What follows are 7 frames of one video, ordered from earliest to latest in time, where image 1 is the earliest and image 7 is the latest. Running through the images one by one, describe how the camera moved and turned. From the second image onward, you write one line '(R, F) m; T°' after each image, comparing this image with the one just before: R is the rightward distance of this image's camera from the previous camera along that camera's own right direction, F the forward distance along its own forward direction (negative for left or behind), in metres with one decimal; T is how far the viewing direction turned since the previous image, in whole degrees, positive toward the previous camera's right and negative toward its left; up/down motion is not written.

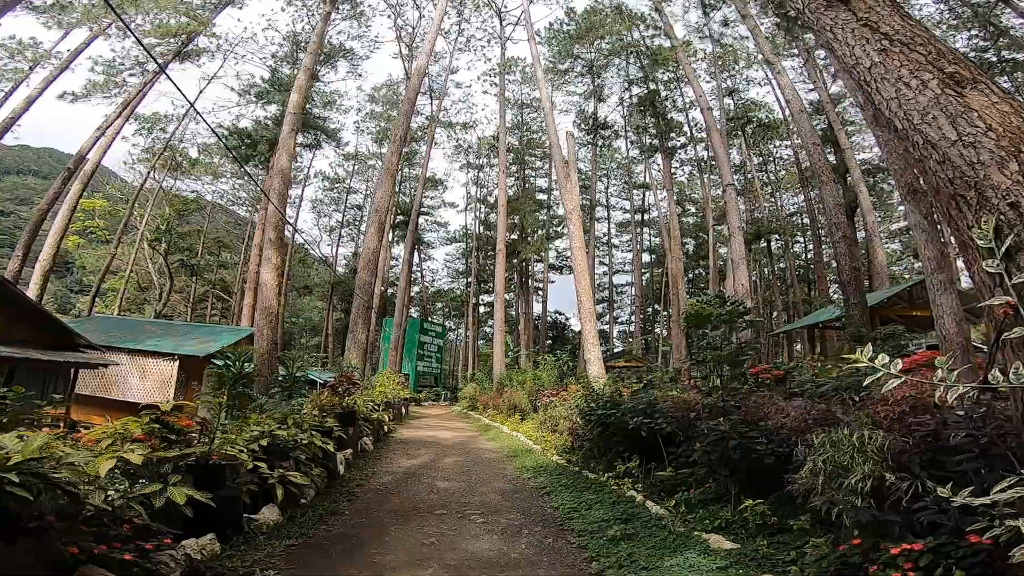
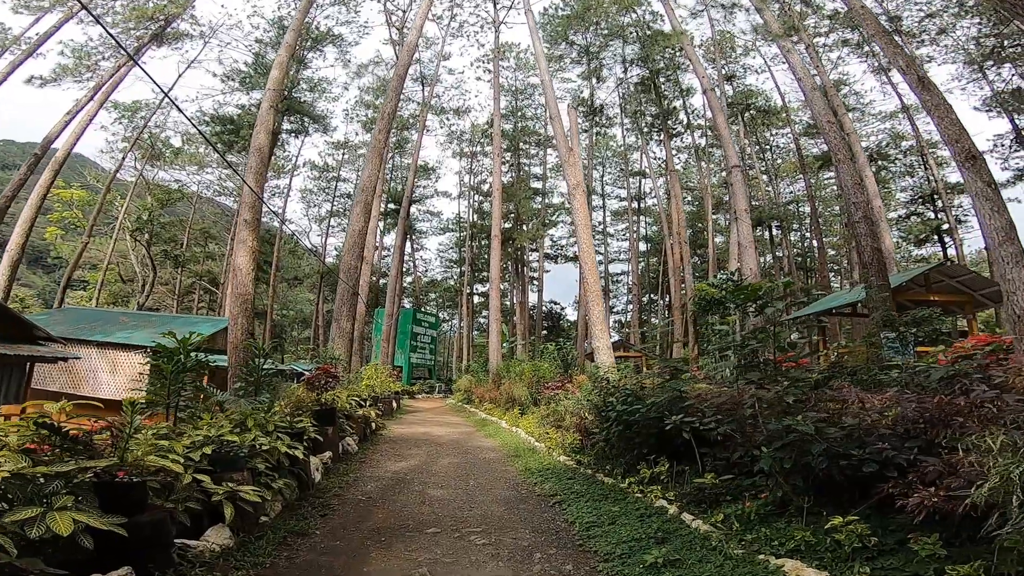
(-0.1, +0.7) m; +1°
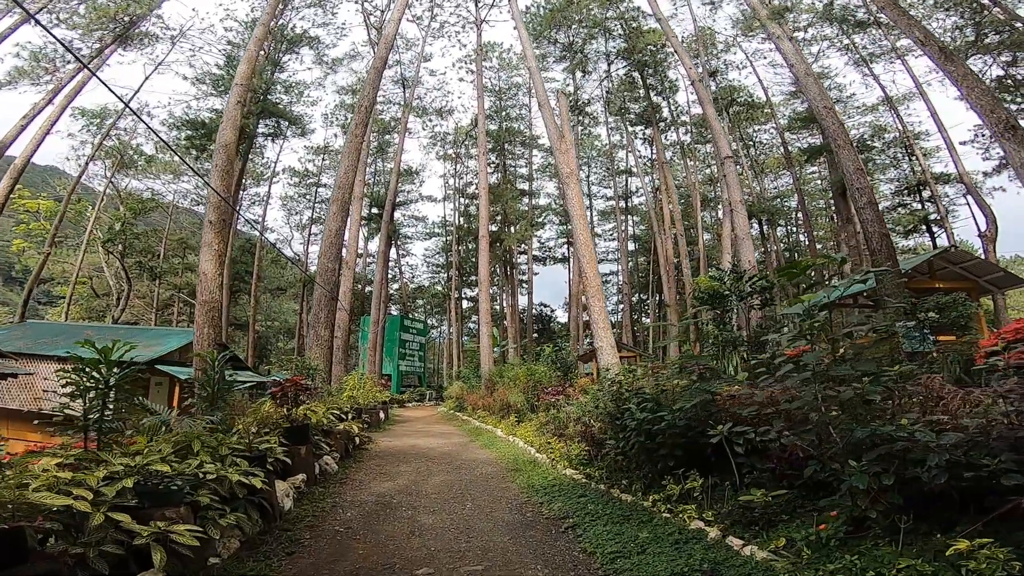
(-0.1, +0.6) m; +1°
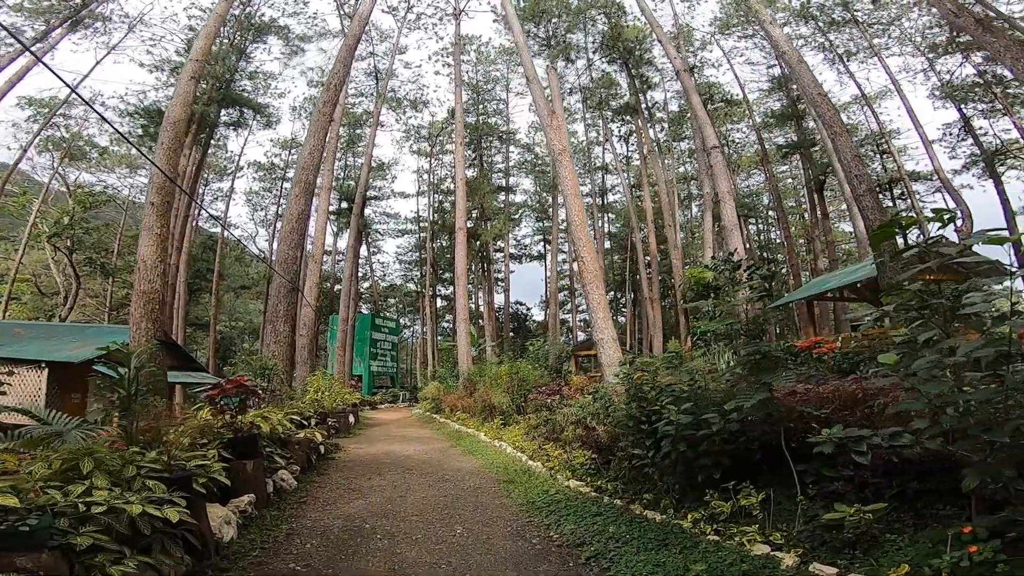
(-0.2, +0.7) m; +3°
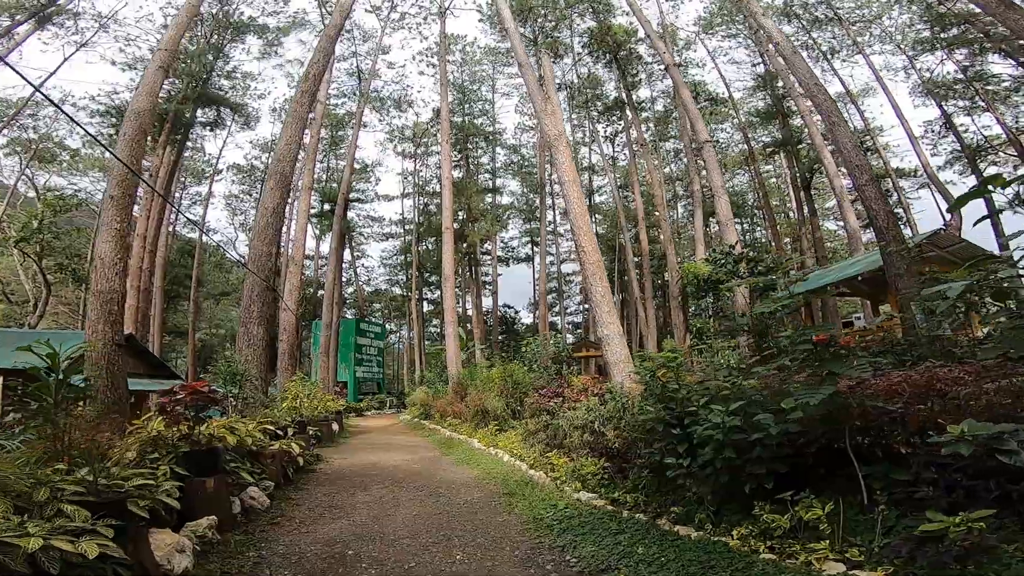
(-0.1, +0.5) m; +2°
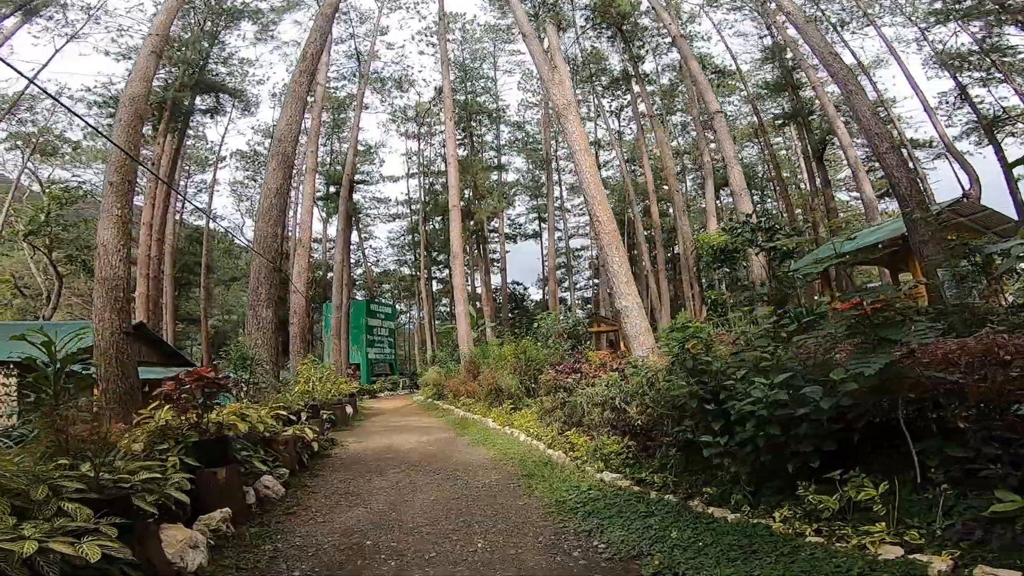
(0.0, +0.2) m; -1°
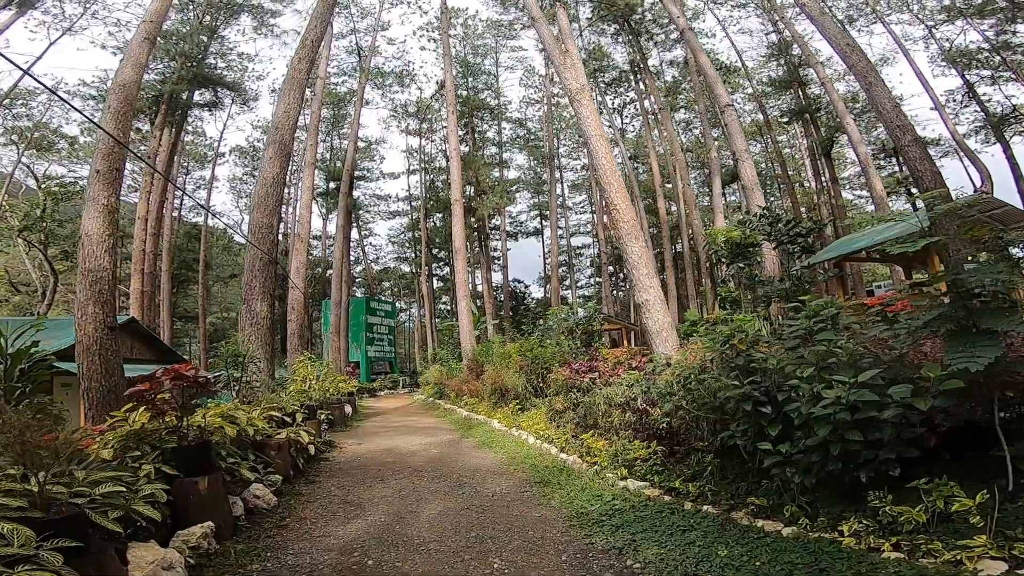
(-0.1, +0.3) m; 0°
